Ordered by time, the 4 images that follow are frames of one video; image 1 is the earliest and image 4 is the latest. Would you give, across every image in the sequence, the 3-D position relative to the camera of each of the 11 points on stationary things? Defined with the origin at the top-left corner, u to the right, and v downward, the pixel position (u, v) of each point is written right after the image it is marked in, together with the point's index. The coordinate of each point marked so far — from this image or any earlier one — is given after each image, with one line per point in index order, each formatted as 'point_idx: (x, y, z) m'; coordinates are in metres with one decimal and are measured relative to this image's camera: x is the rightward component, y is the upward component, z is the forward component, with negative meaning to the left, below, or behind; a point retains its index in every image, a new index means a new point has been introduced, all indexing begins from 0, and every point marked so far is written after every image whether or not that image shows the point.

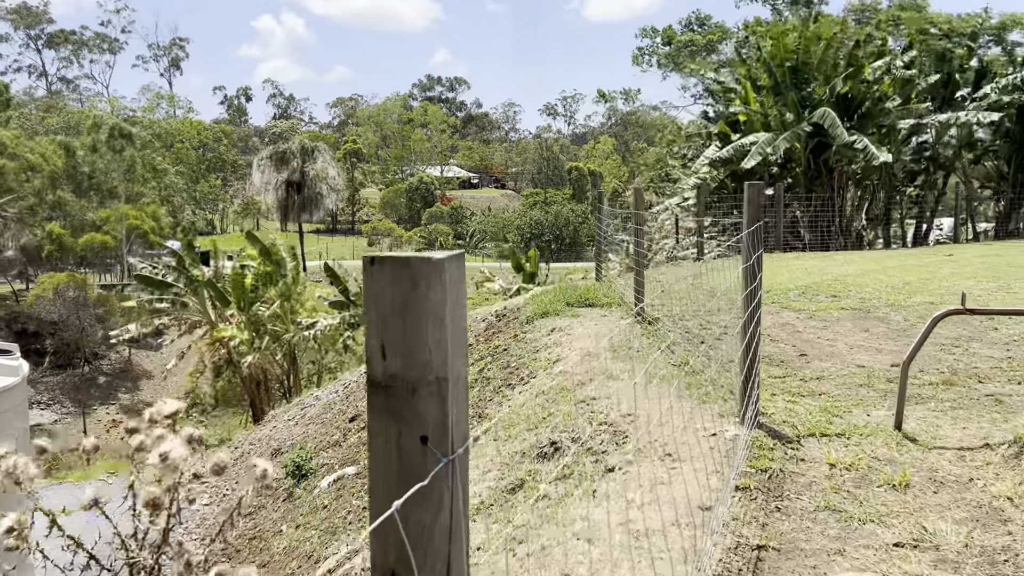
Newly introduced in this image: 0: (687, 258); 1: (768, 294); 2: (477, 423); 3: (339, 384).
0: (+2.1, +0.3, +10.1) m
1: (+2.1, -0.1, +7.4) m
2: (-0.2, -0.8, +5.1) m
3: (-1.8, -1.0, +9.5) m
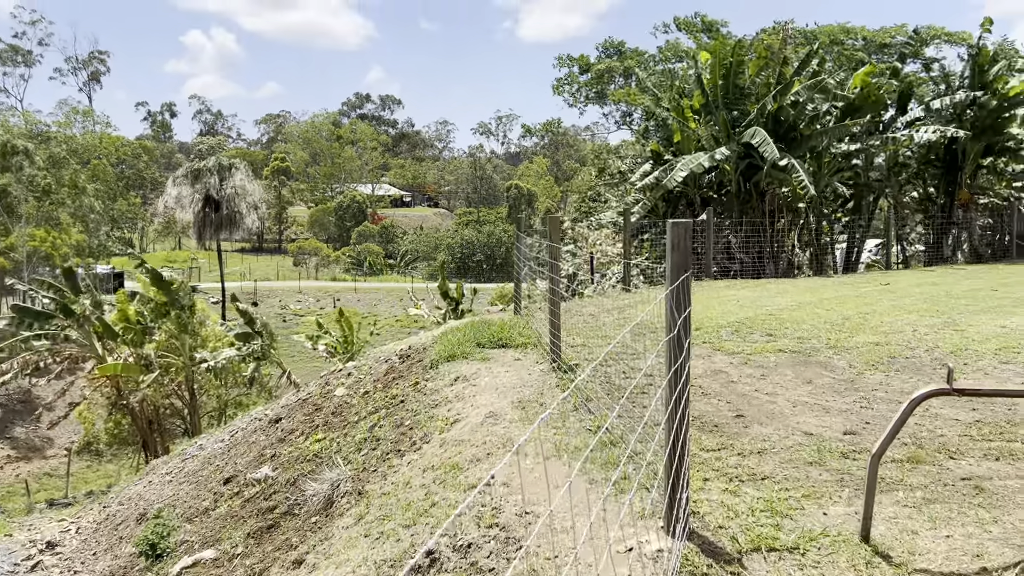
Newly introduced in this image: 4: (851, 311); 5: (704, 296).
0: (+1.1, -0.1, +9.4) m
1: (+1.4, -0.3, +6.7) m
2: (-0.7, -1.0, +4.2) m
3: (-2.7, -1.4, +8.5) m
4: (+2.9, -0.2, +7.5) m
5: (+2.0, -0.1, +9.1) m
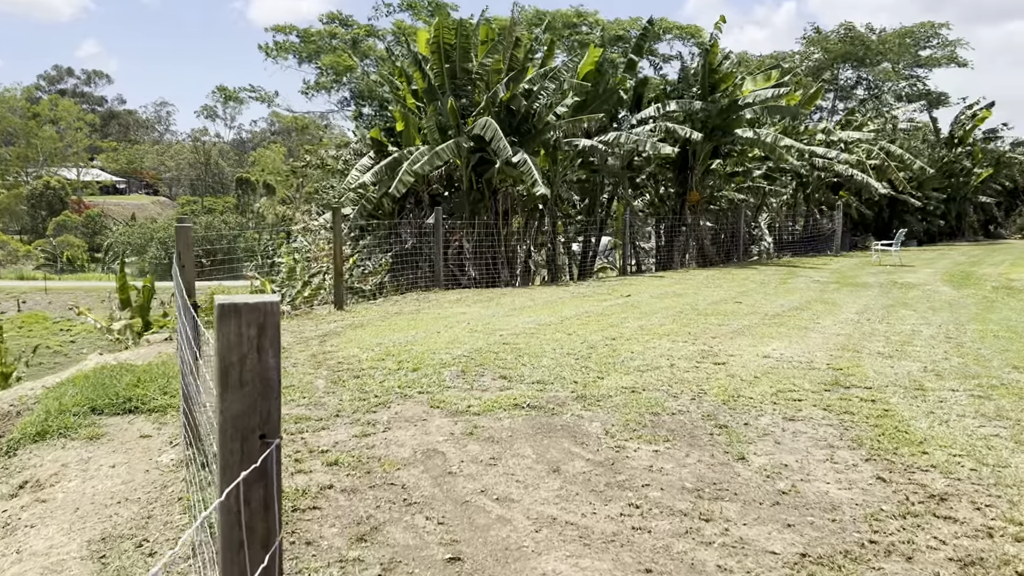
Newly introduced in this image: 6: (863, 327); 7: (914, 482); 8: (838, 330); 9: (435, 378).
0: (-1.6, -0.2, +7.6) m
1: (-0.6, -0.5, +5.1) m
2: (-1.9, -1.2, +2.1) m
3: (-5.0, -1.6, +5.6) m
4: (+0.6, -0.3, +6.3) m
5: (-0.7, -0.2, +7.6) m
6: (+2.7, -0.3, +6.9) m
7: (+1.4, -0.7, +3.2) m
8: (+2.5, -0.3, +6.8) m
9: (-0.4, -0.5, +5.1) m
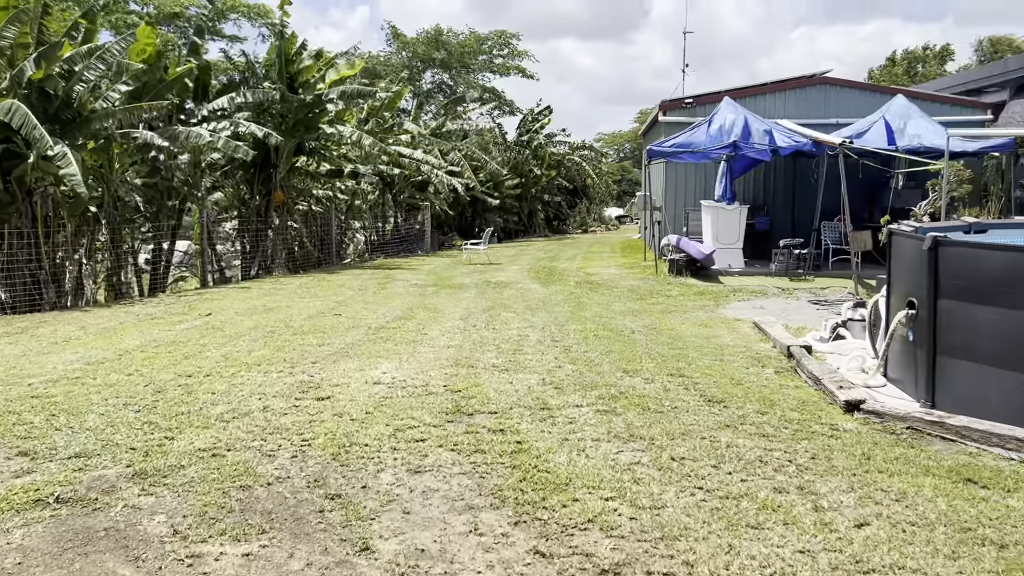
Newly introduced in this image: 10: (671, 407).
0: (-4.5, -0.5, +5.2) m
1: (-2.5, -0.7, +3.4) m
2: (-2.3, -1.5, +0.1) m
3: (-6.6, -2.0, +2.0) m
4: (-1.9, -0.5, +5.0) m
5: (-3.7, -0.5, +5.6) m
6: (-0.3, -0.3, +6.5) m
7: (+0.2, -0.8, +2.6) m
8: (-0.5, -0.4, +6.2) m
9: (-2.3, -0.7, +3.4) m
10: (+0.8, -0.6, +4.2) m
